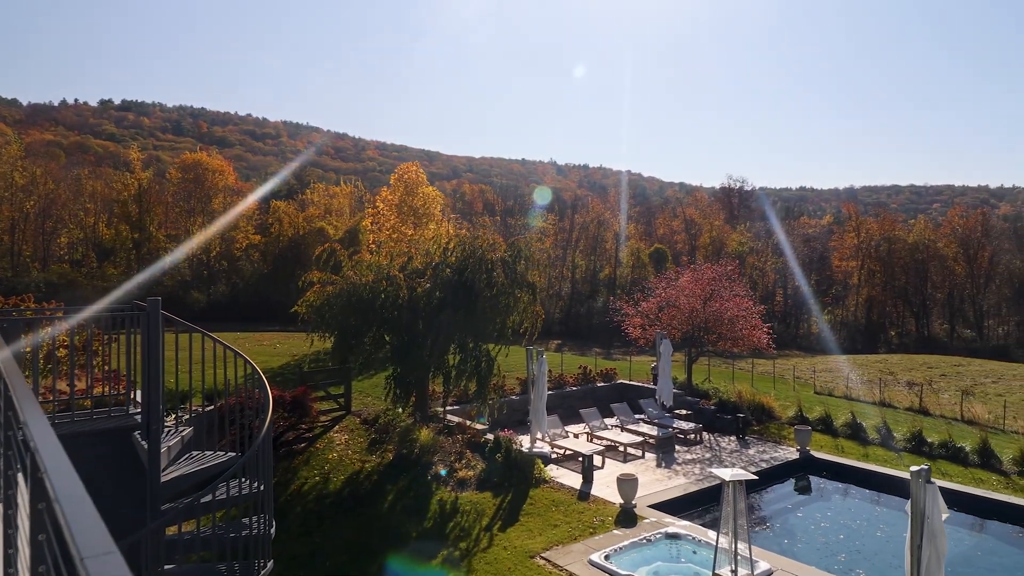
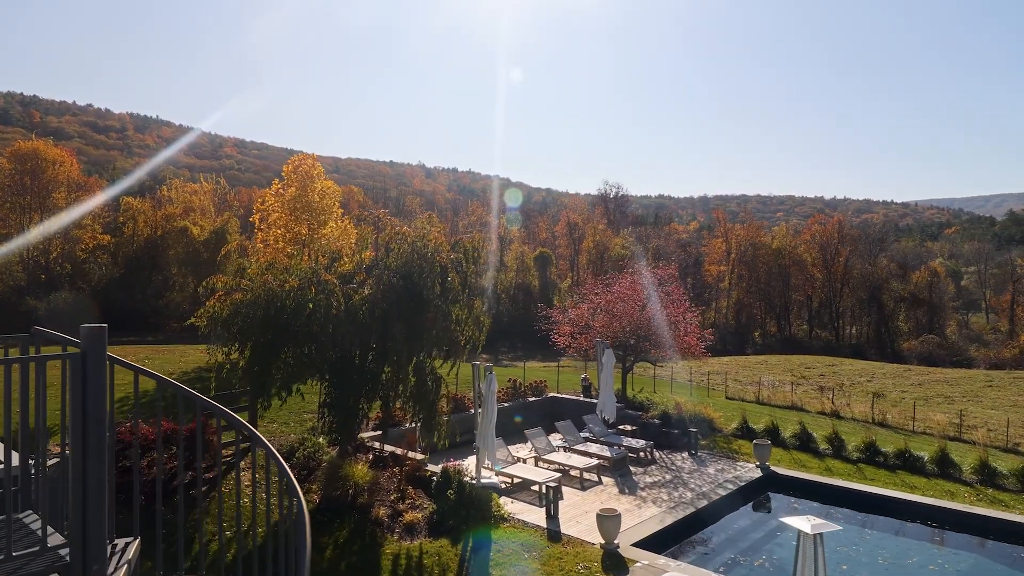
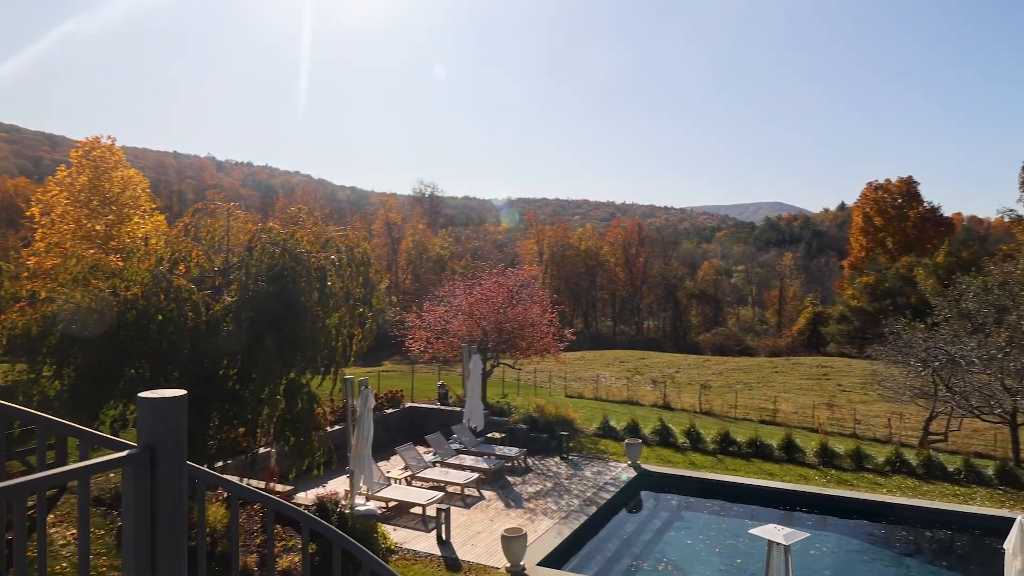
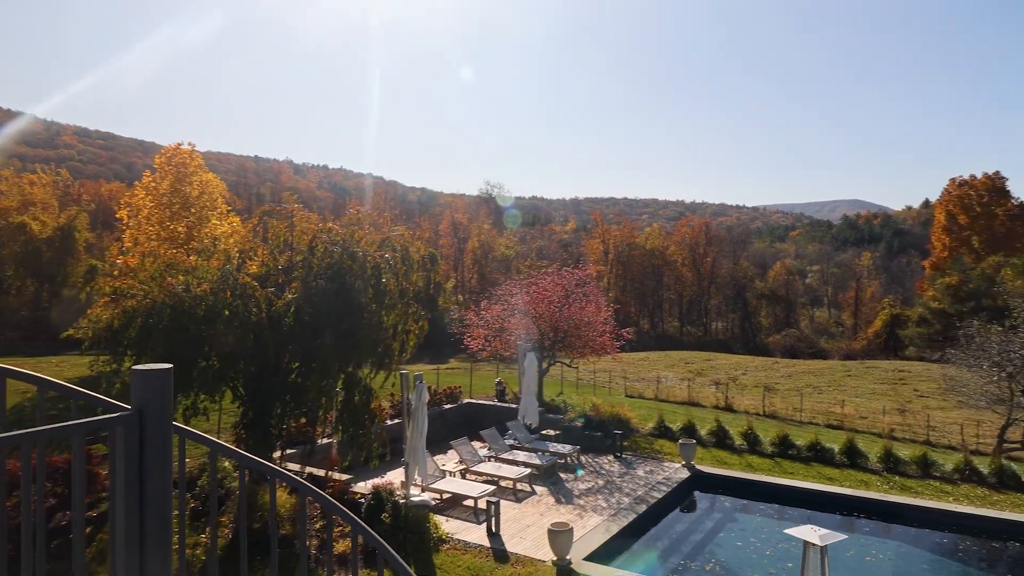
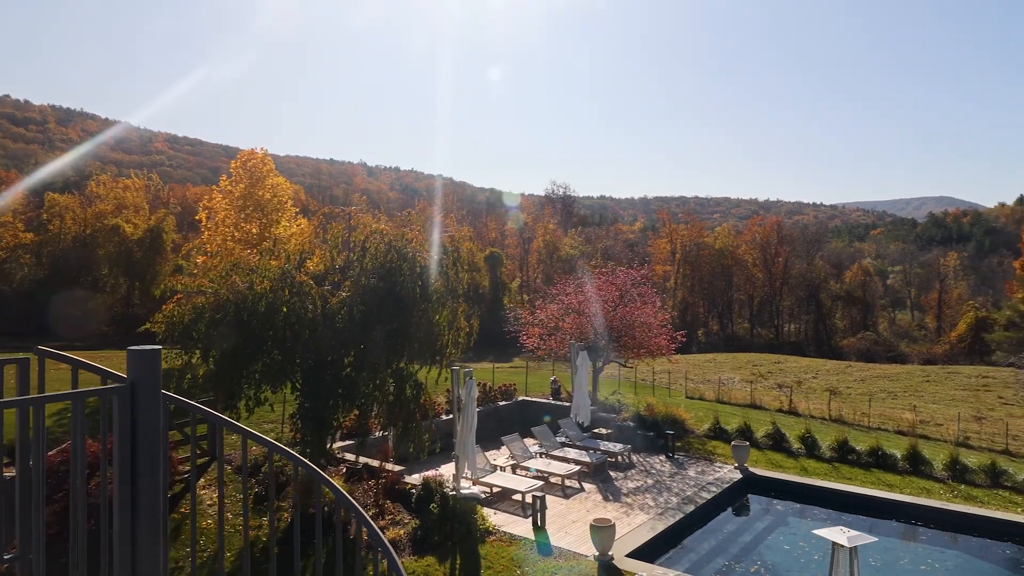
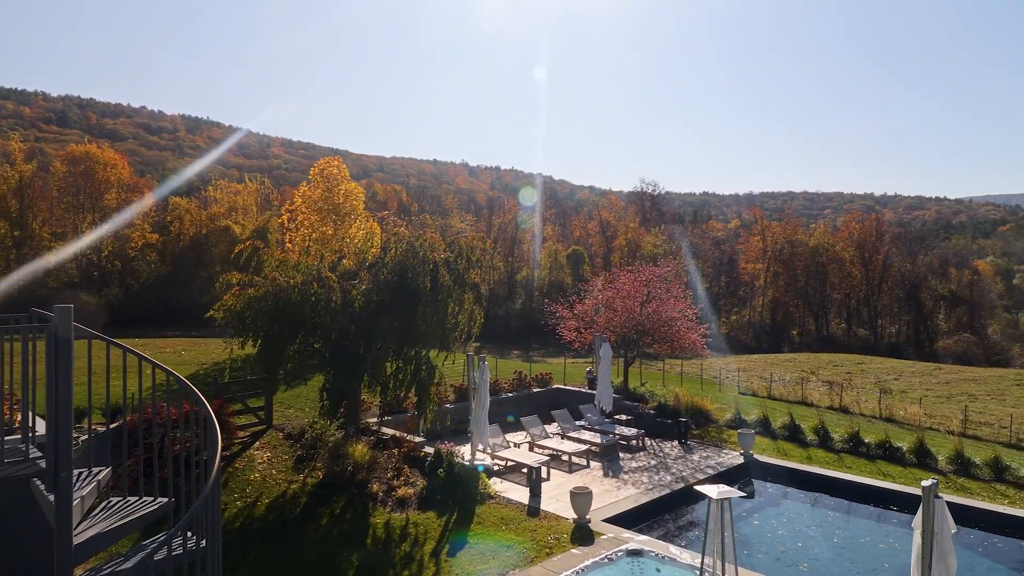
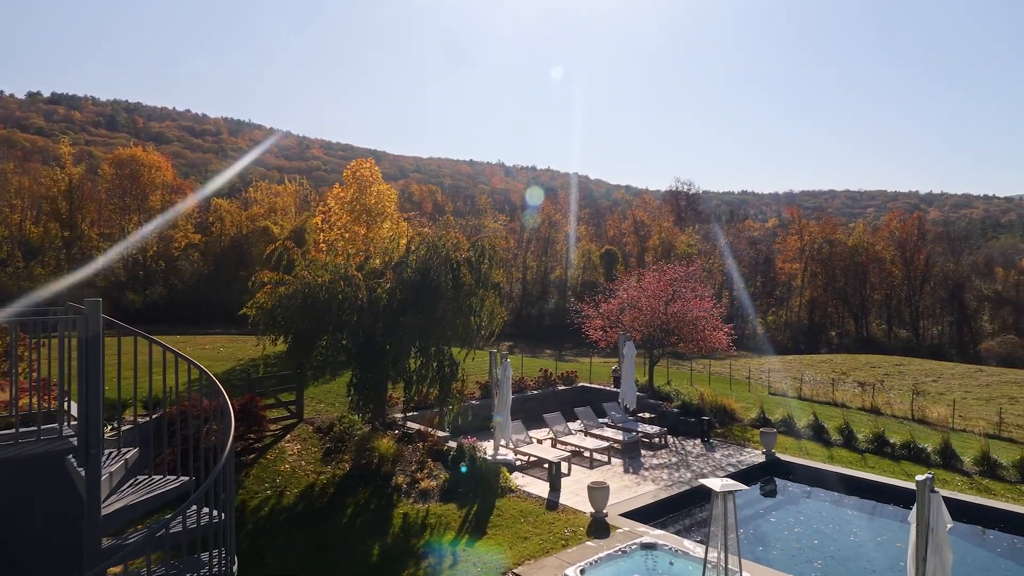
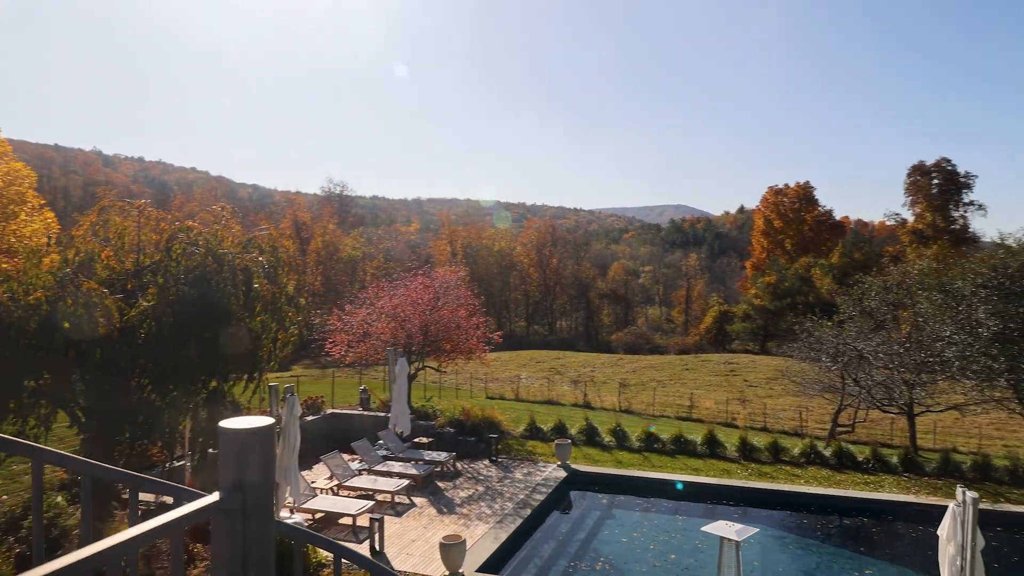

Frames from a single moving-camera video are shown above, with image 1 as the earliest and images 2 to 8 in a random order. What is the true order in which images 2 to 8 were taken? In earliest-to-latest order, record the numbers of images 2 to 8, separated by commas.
7, 6, 2, 5, 4, 3, 8
